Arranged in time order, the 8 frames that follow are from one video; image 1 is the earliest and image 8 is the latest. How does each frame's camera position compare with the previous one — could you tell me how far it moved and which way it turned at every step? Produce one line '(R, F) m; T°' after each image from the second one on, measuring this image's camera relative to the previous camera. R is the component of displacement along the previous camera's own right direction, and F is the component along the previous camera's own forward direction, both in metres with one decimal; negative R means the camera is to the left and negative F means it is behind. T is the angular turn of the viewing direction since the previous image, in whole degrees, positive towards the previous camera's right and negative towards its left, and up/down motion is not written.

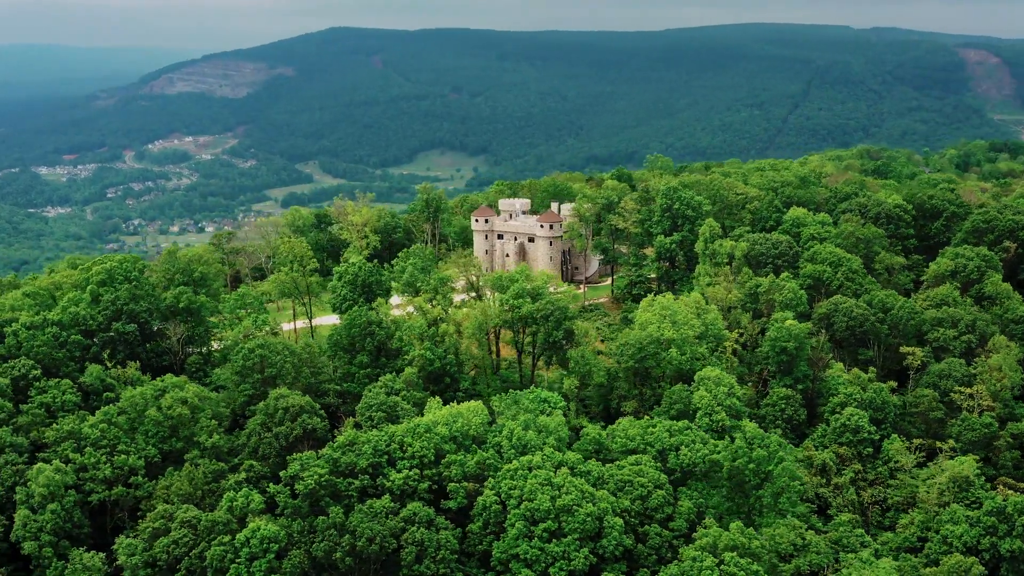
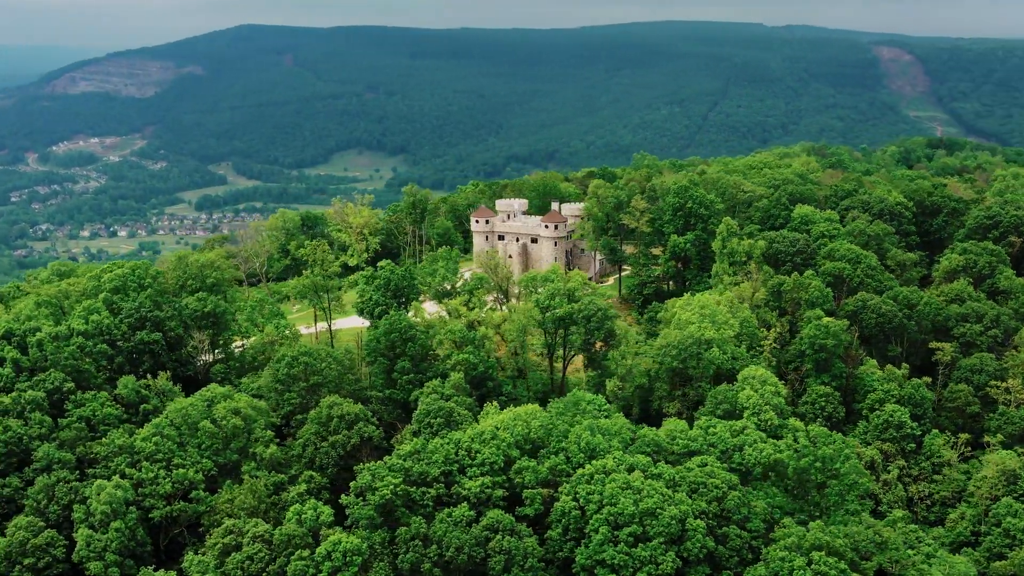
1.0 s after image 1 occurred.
(-6.0, +0.9) m; +4°
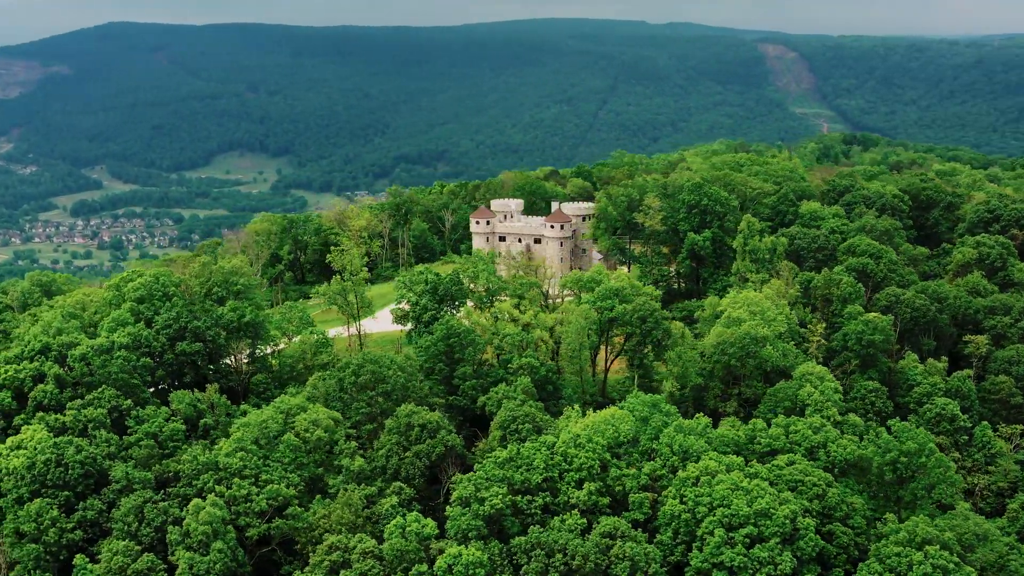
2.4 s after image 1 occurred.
(-8.2, +1.3) m; +6°
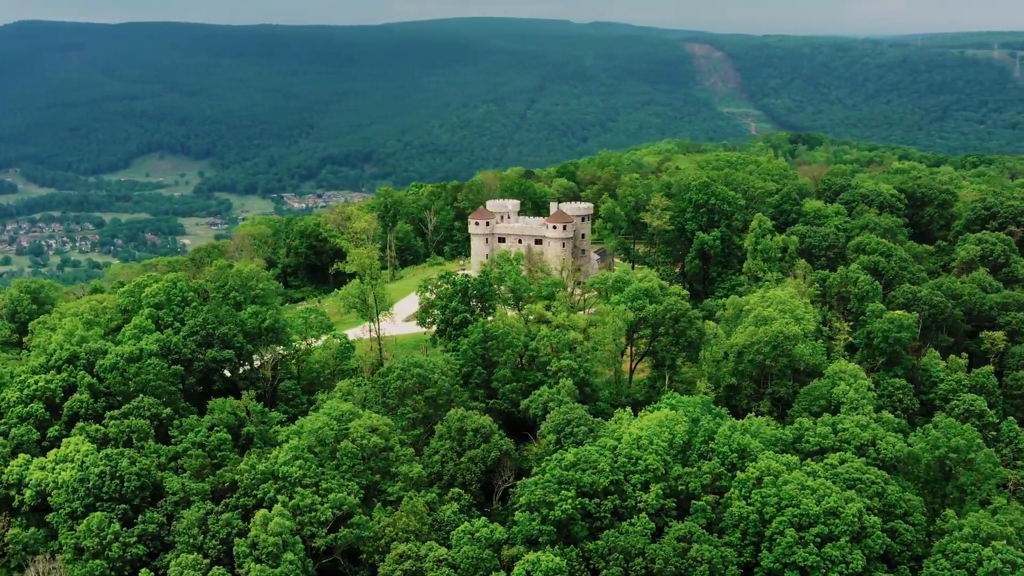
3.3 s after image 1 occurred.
(-5.2, +0.8) m; +4°
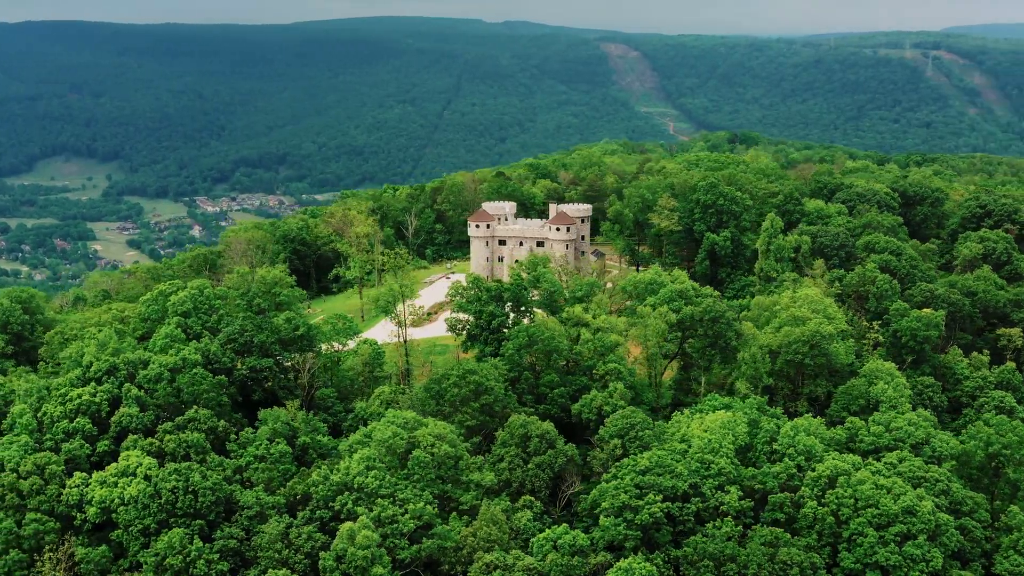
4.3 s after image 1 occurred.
(-6.0, +0.8) m; +4°
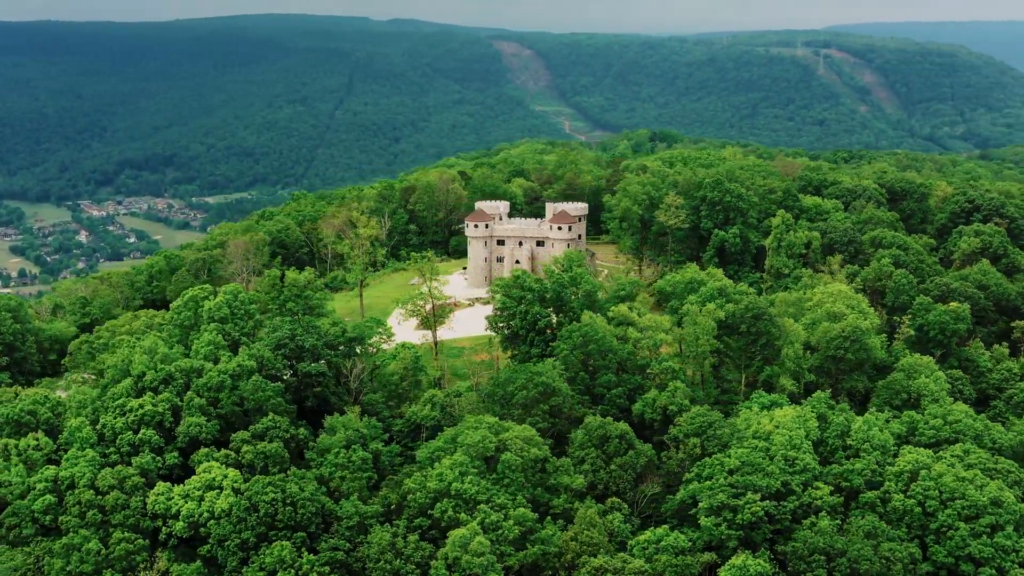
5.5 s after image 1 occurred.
(-7.4, +1.1) m; +6°
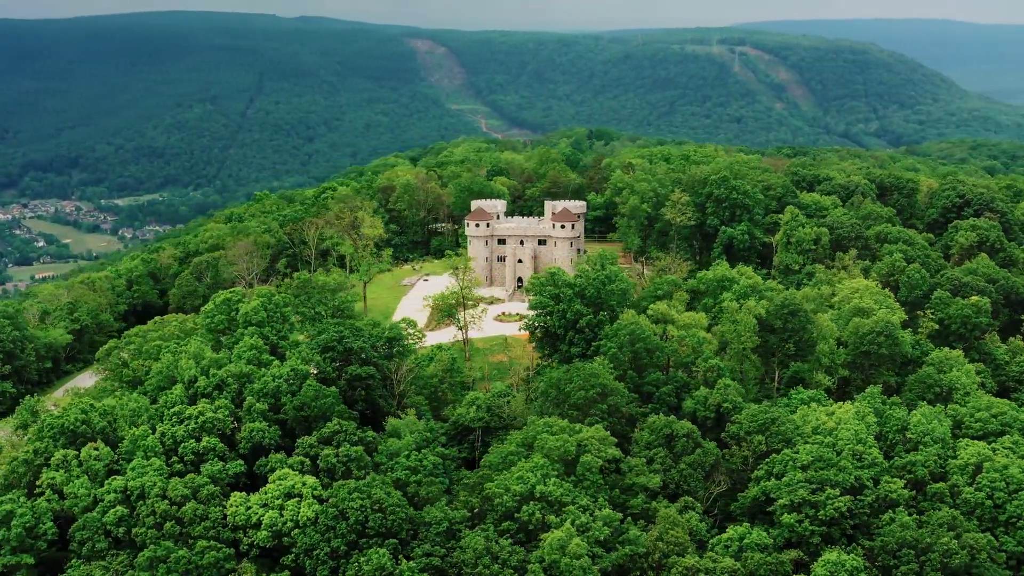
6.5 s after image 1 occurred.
(-6.0, +0.8) m; +4°
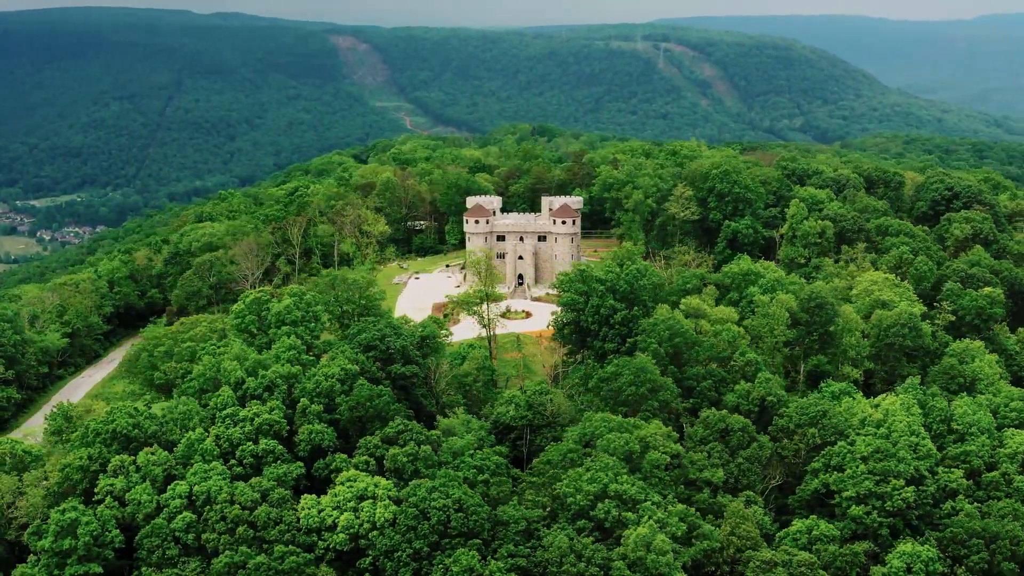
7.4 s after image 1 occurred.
(-5.2, +0.7) m; +4°
